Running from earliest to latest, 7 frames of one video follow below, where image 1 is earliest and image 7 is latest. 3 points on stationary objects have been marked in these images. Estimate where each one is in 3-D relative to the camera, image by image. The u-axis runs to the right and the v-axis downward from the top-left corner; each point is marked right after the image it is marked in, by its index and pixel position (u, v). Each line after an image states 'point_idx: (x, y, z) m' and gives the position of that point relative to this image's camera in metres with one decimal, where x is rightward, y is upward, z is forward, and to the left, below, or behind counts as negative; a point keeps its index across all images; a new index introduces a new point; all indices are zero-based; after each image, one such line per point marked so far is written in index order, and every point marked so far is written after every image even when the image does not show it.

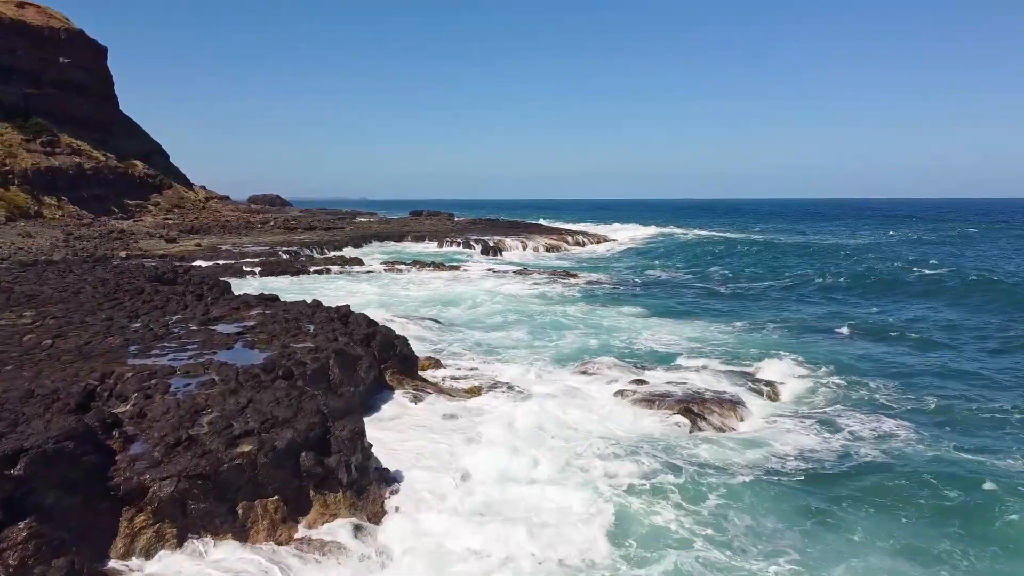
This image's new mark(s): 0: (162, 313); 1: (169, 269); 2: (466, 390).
0: (-7.2, -0.5, +13.1) m
1: (-10.5, +0.6, +19.5) m
2: (-0.9, -2.1, +13.2) m
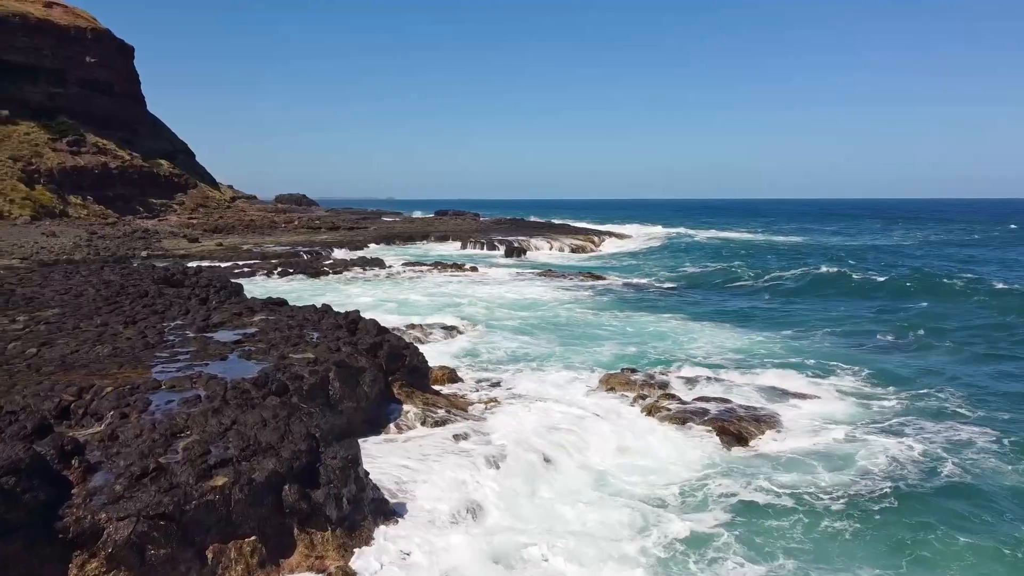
0: (-6.9, -0.6, +12.4) m
1: (-9.9, +0.5, +18.9) m
2: (-0.6, -2.3, +12.2) m
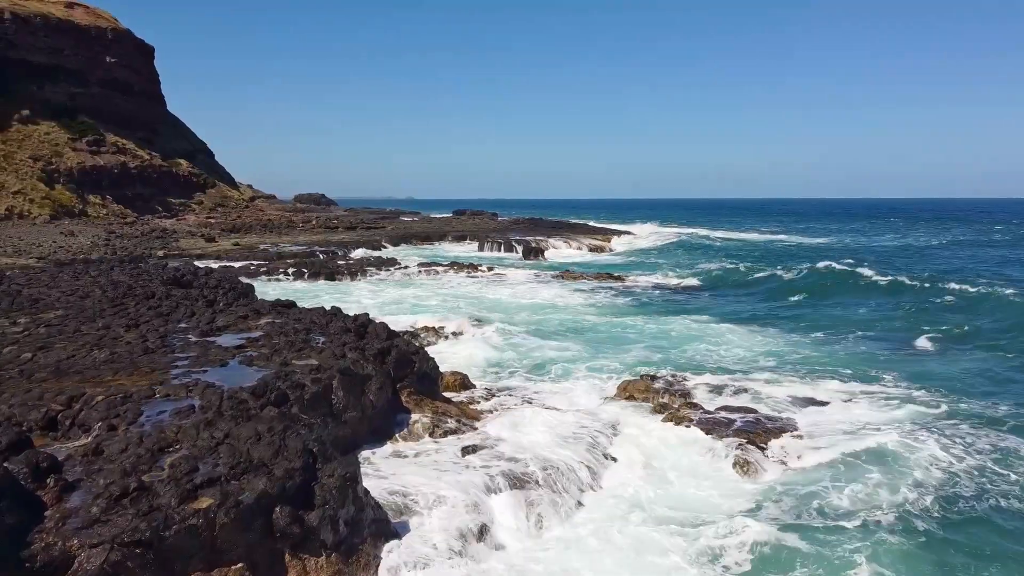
0: (-6.6, -0.7, +12.0) m
1: (-9.4, +0.5, +18.6) m
2: (-0.3, -2.3, +11.6) m
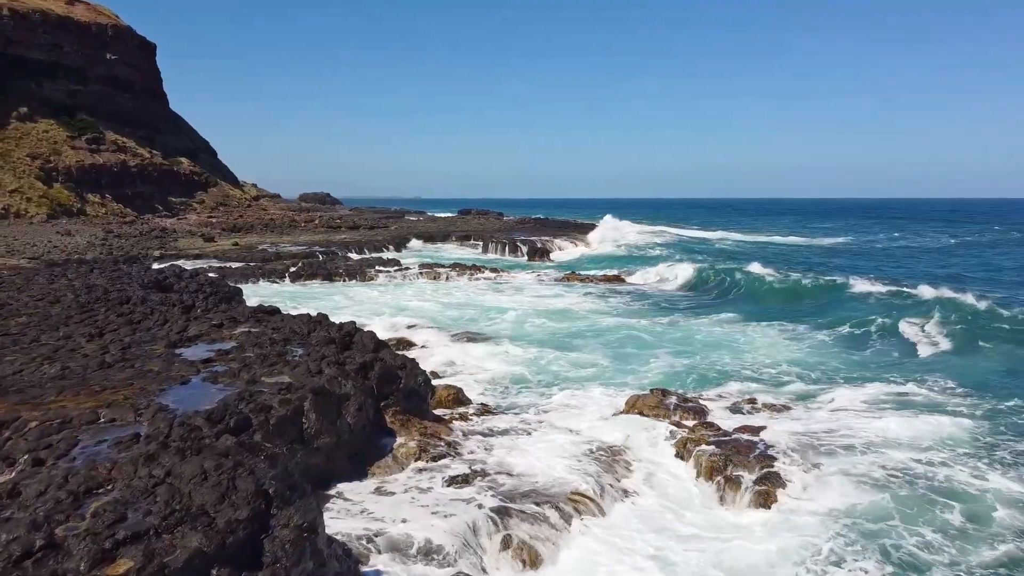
0: (-6.6, -0.8, +11.1) m
1: (-9.3, +0.4, +17.7) m
2: (-0.4, -2.5, +10.6) m
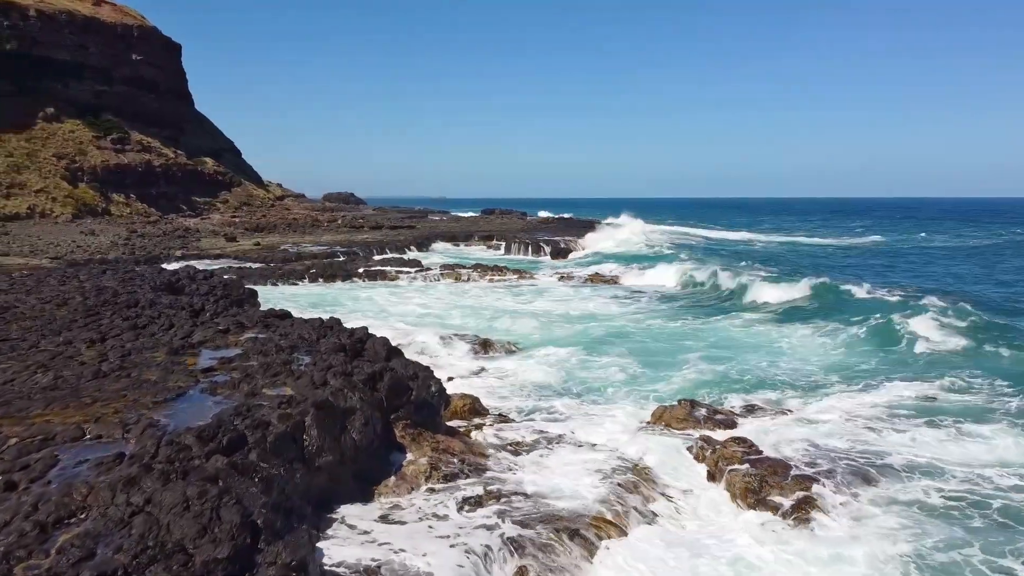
0: (-6.3, -0.8, +10.6) m
1: (-8.8, +0.3, +17.4) m
2: (-0.1, -2.5, +9.9) m
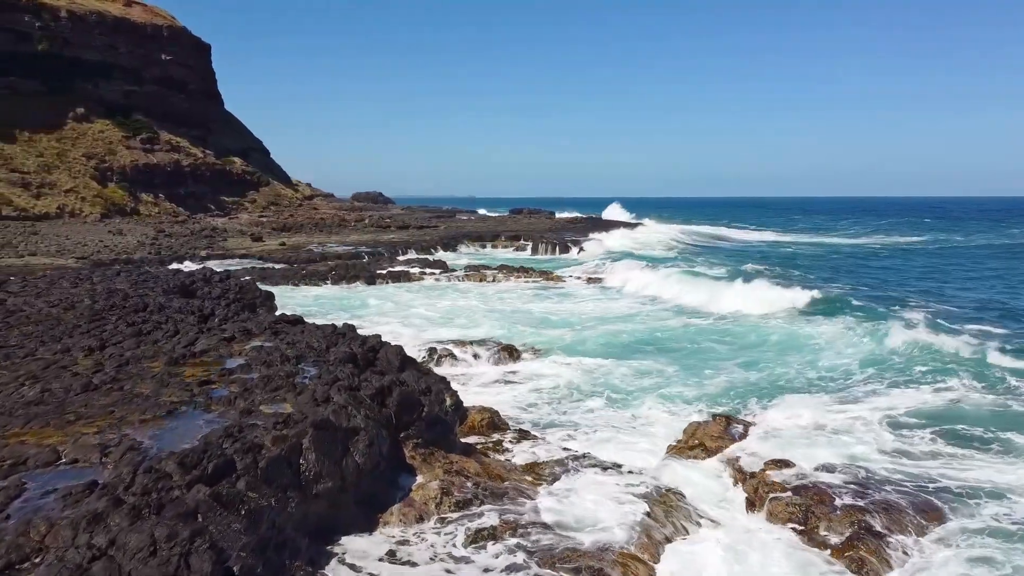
0: (-6.0, -0.9, +10.1) m
1: (-8.1, +0.3, +16.9) m
2: (+0.2, -2.6, +9.1) m
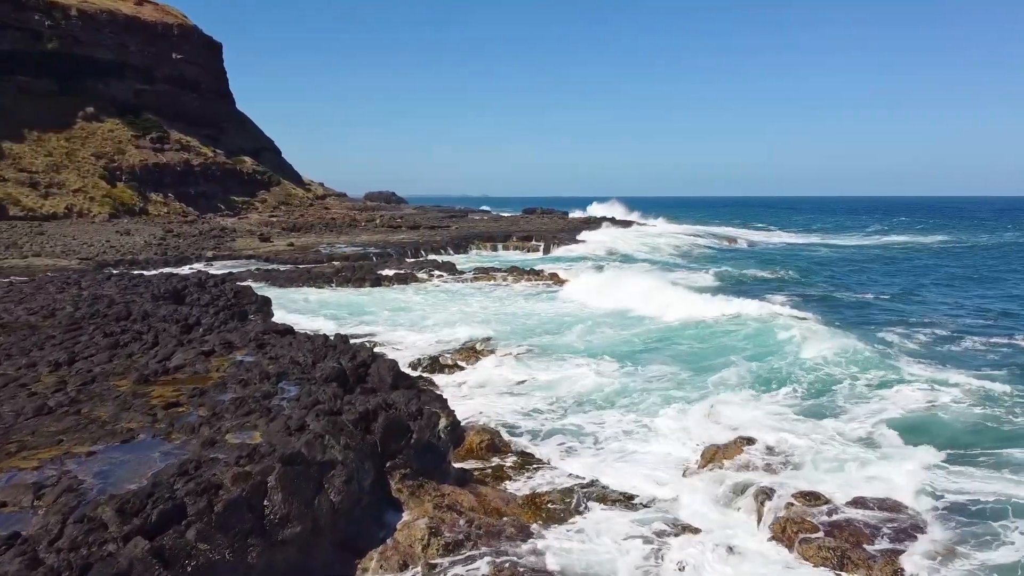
0: (-6.0, -1.0, +9.4) m
1: (-7.9, +0.2, +16.2) m
2: (+0.2, -2.8, +8.2) m
